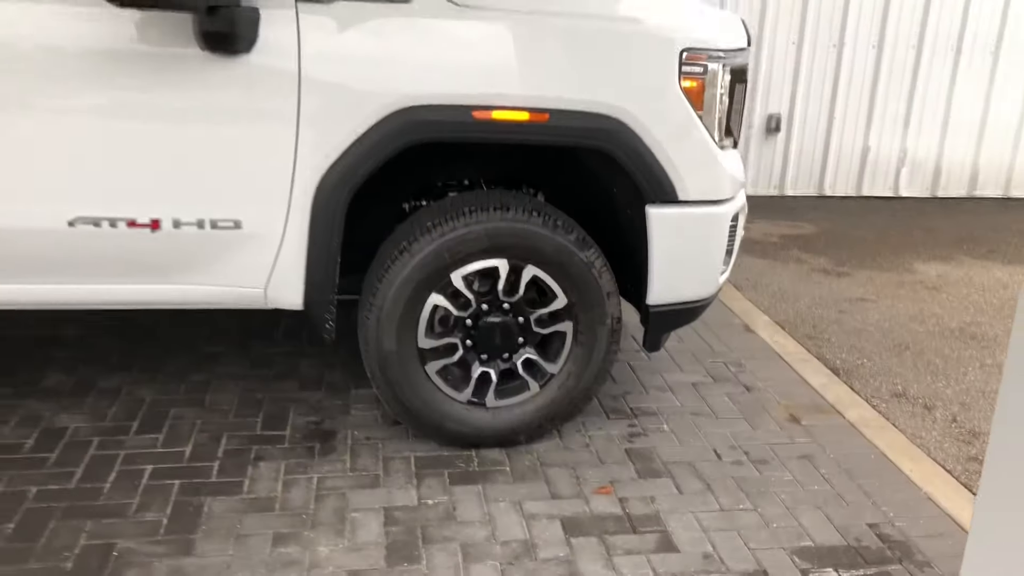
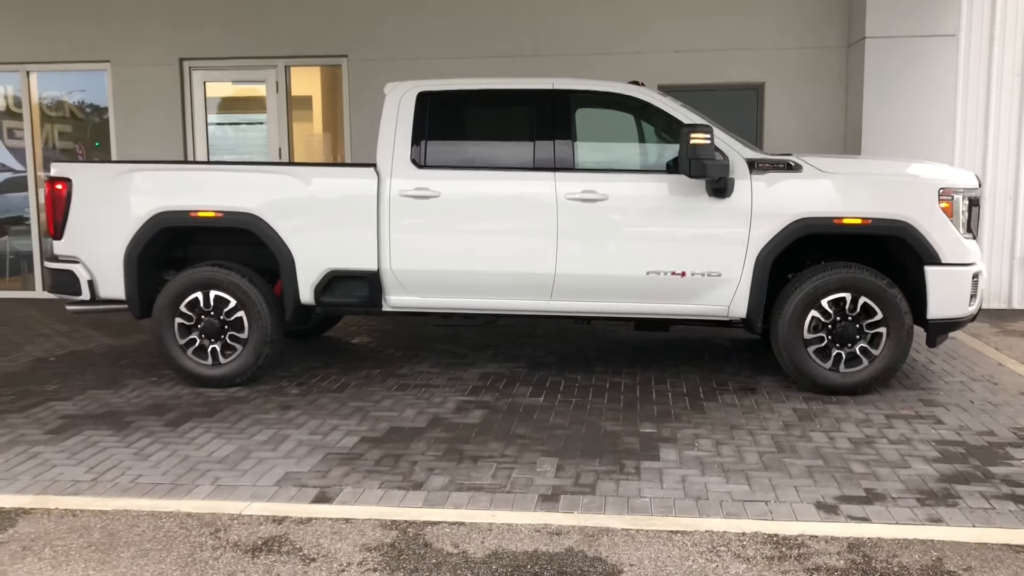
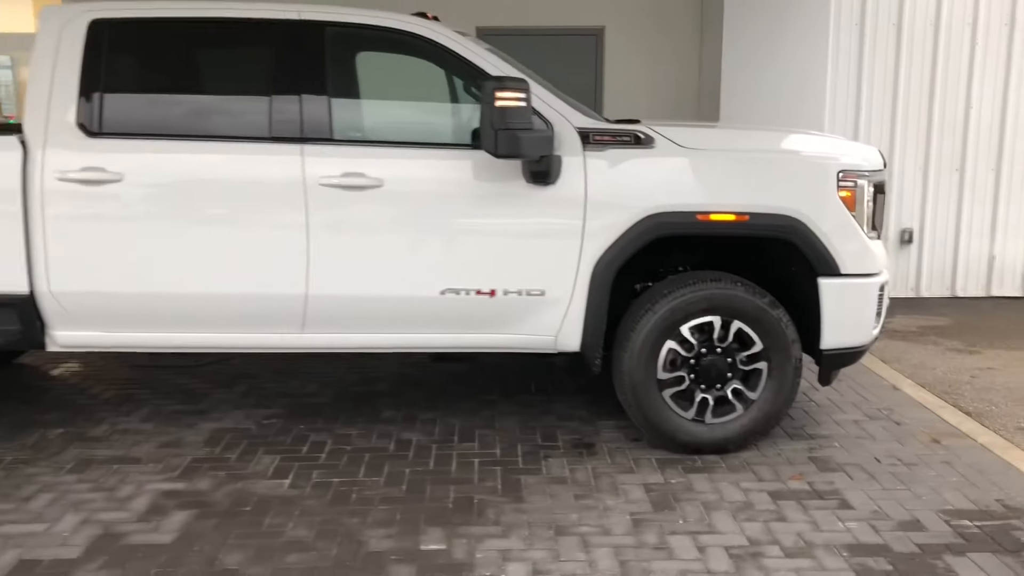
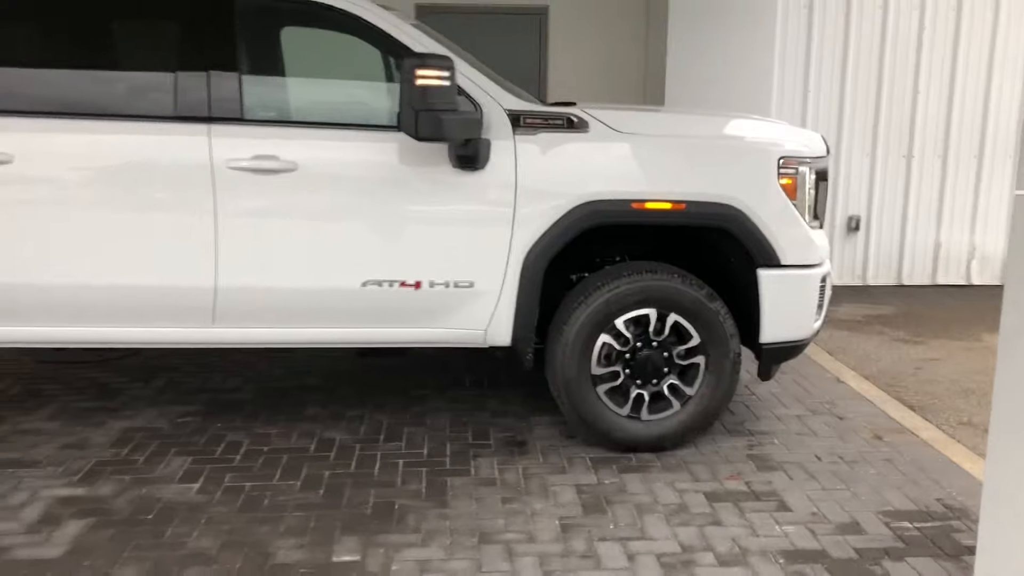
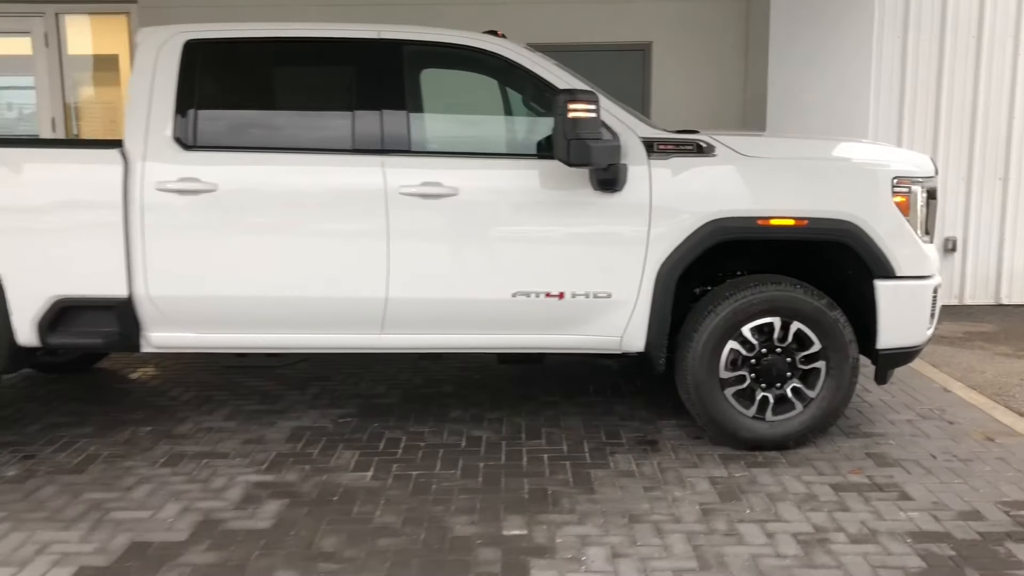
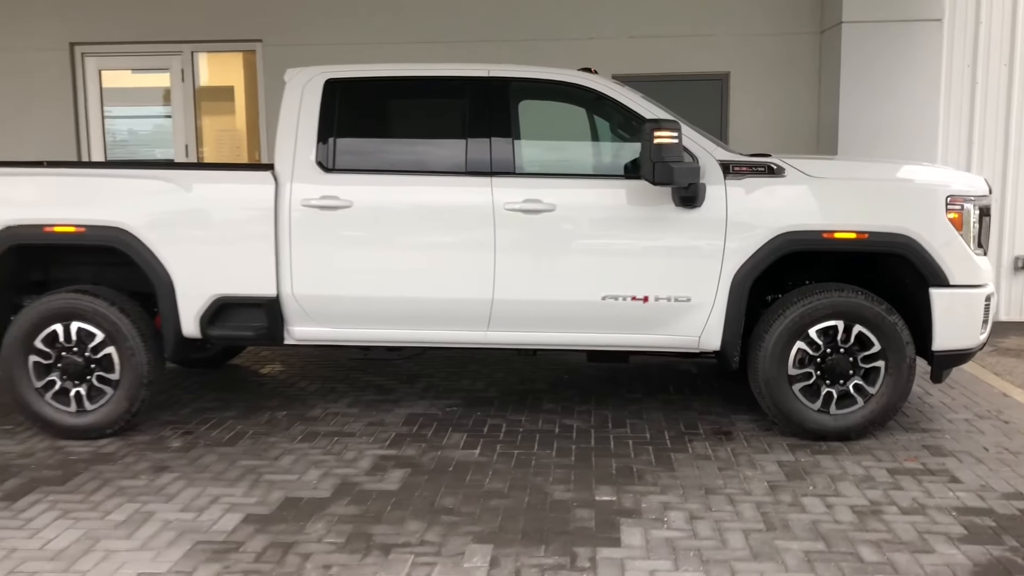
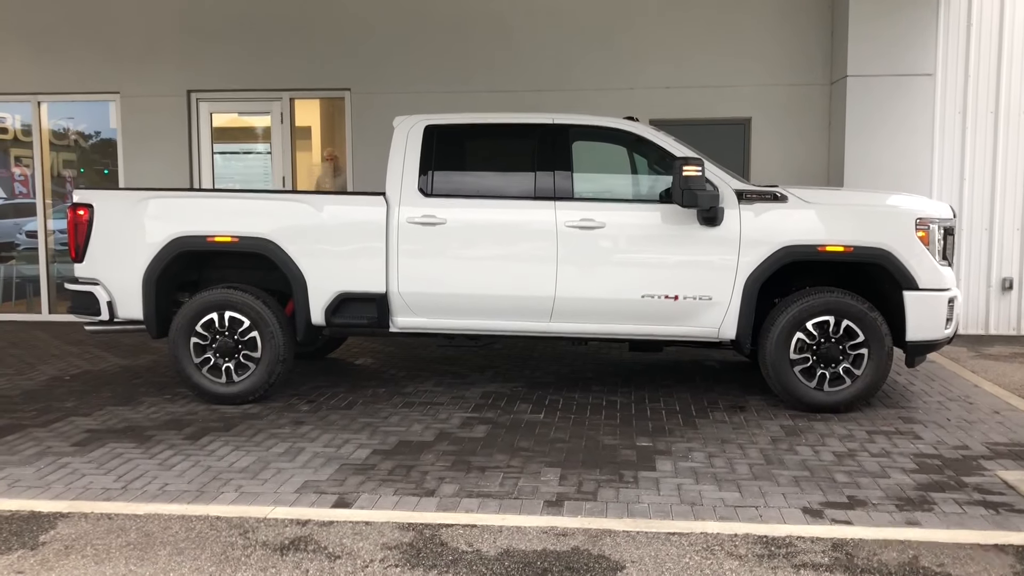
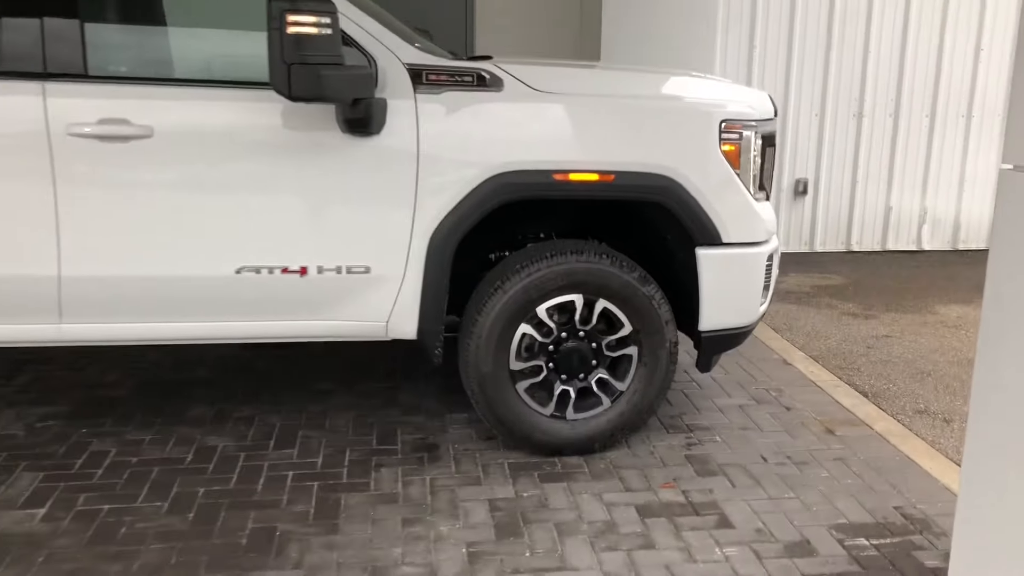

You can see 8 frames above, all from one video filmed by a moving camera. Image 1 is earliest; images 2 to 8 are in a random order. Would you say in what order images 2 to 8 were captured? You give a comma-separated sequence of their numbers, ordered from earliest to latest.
8, 4, 3, 5, 6, 2, 7
